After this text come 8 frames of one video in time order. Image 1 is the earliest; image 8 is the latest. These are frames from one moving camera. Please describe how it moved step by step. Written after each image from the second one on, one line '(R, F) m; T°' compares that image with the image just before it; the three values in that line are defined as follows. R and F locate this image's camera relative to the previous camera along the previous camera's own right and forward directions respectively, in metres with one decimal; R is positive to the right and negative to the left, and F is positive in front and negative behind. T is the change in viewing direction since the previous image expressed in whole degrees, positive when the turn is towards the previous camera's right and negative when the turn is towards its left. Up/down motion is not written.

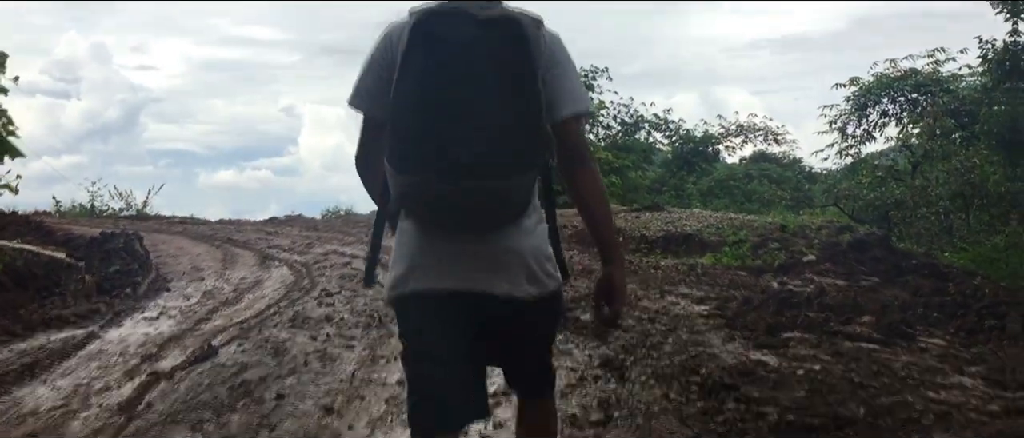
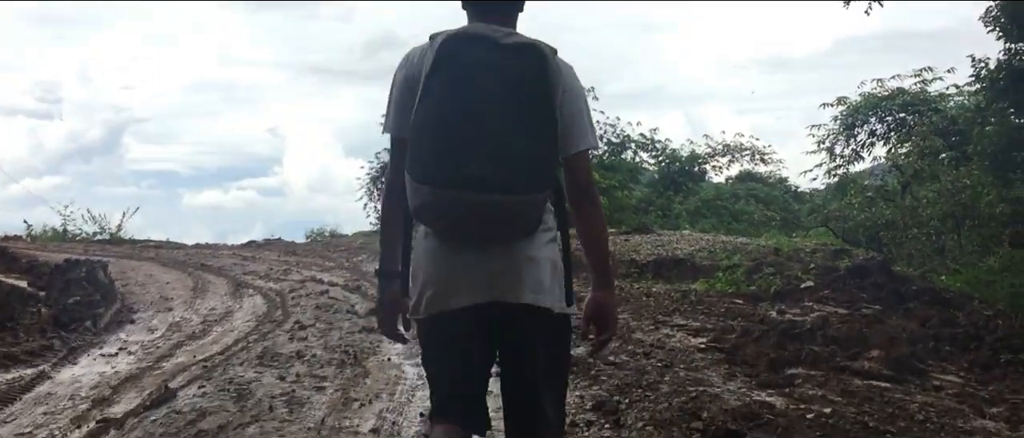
(0.0, +0.4) m; +1°
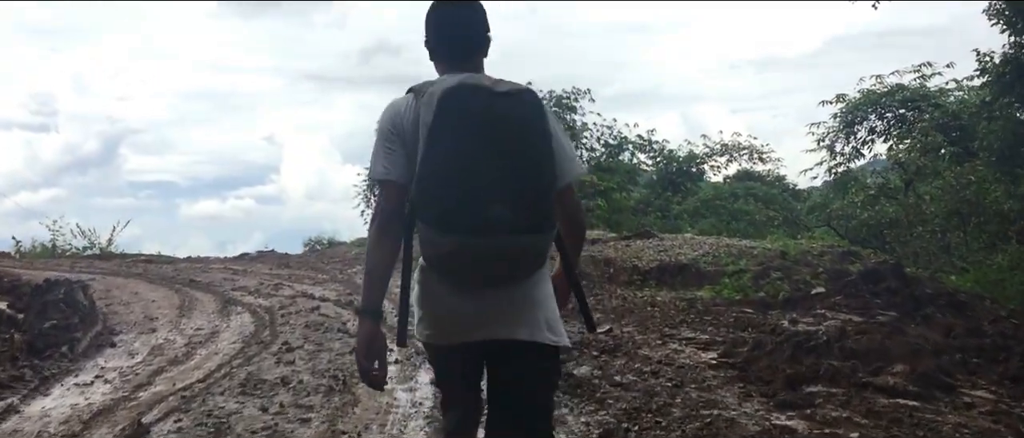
(0.0, +0.4) m; 0°
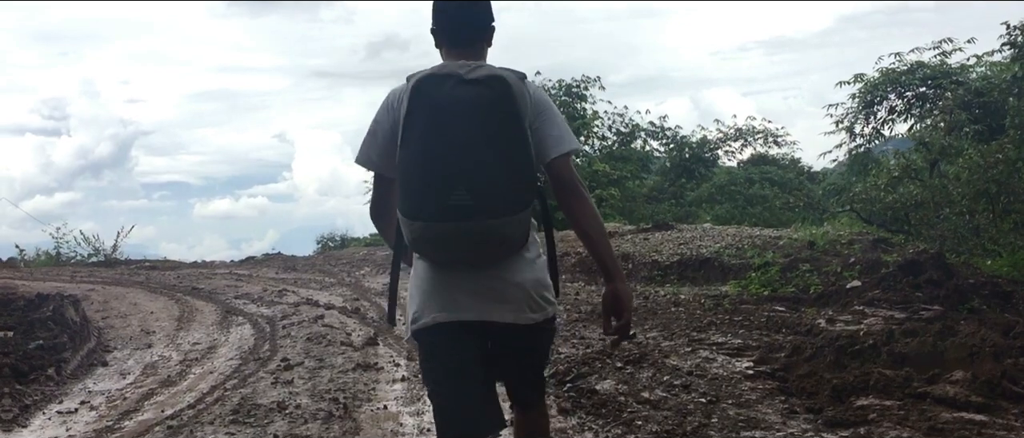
(0.0, +0.5) m; -1°
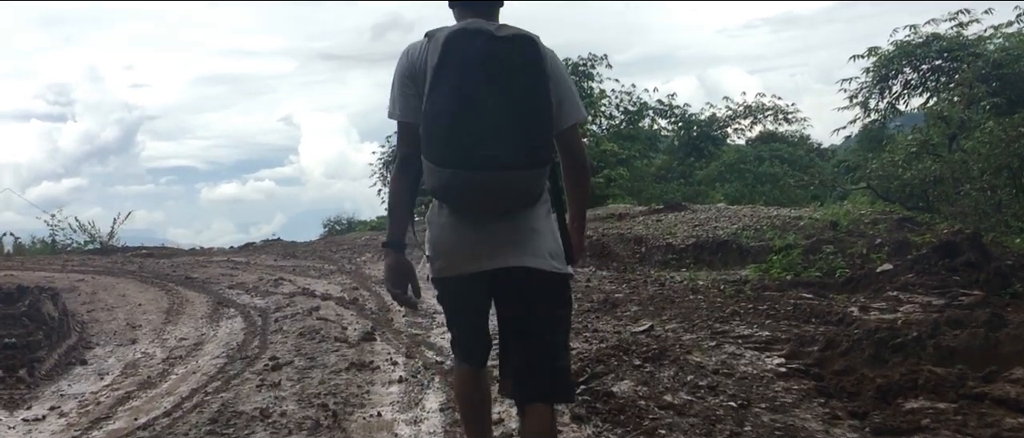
(0.0, +0.5) m; 0°
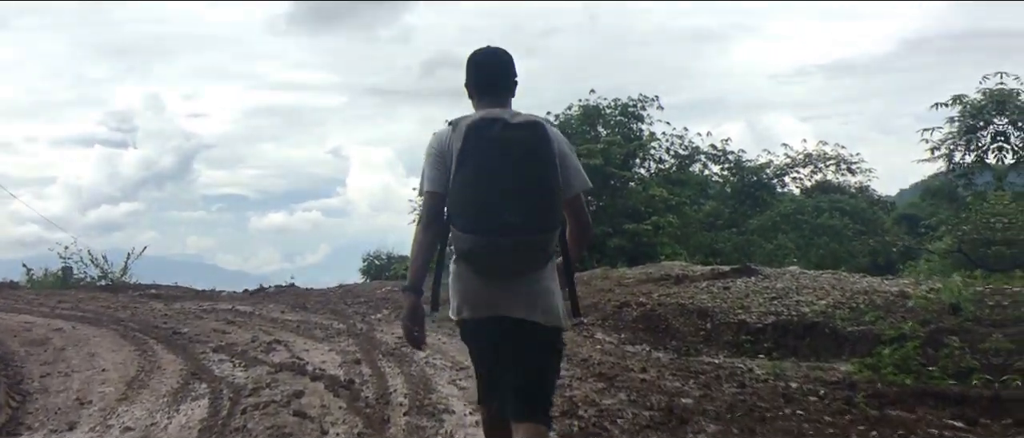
(0.0, +1.6) m; -3°
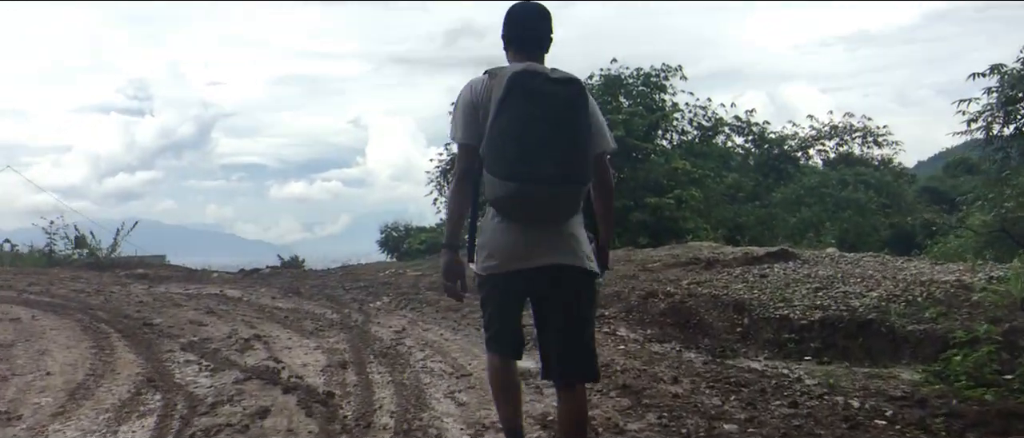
(+0.1, +1.1) m; -1°
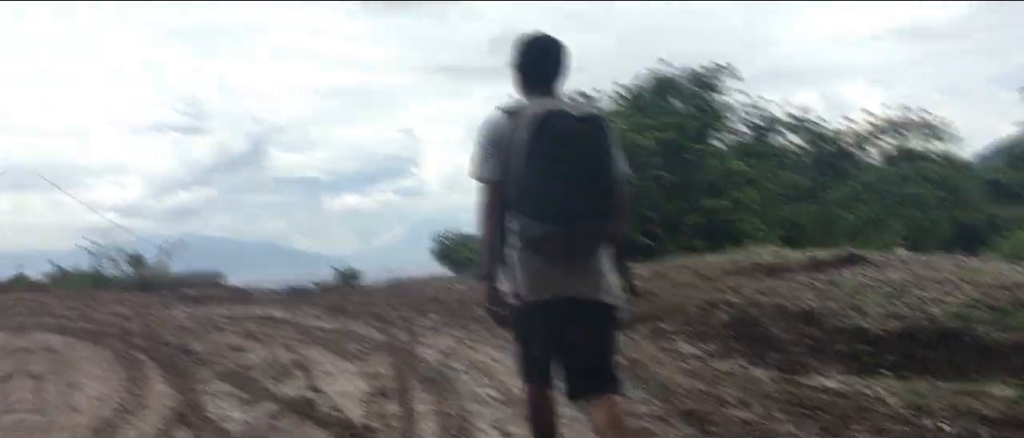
(0.0, +0.5) m; -3°
